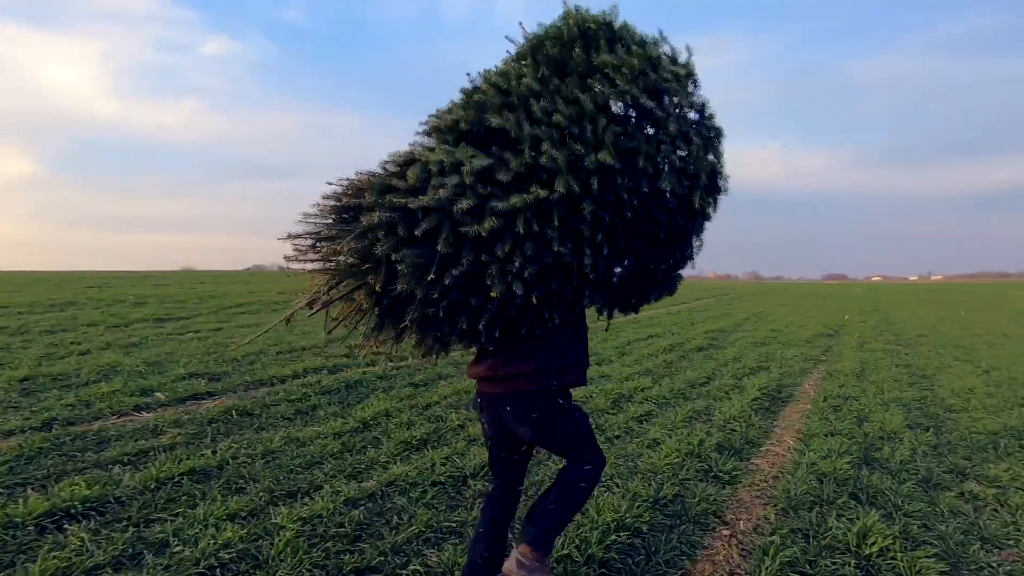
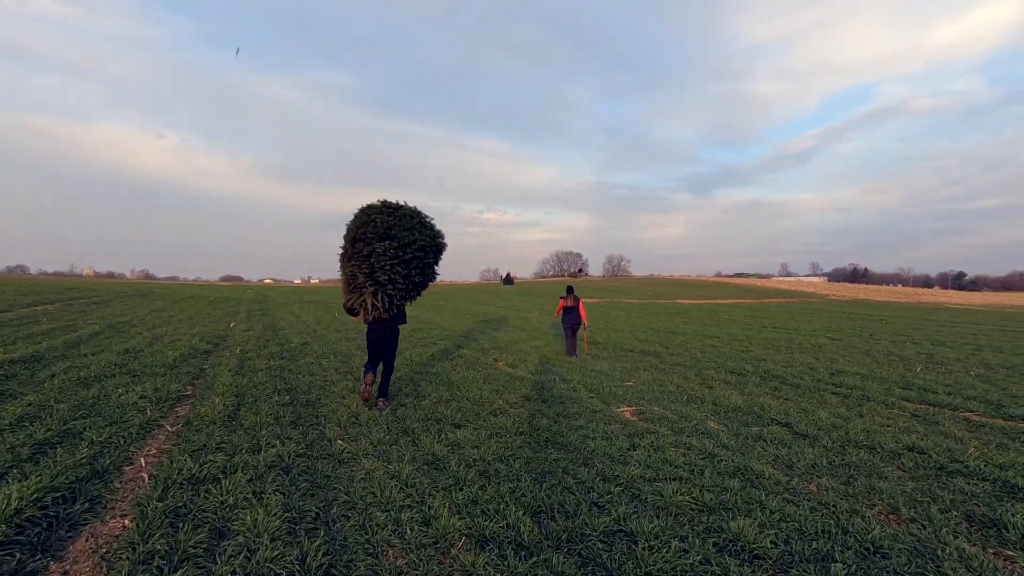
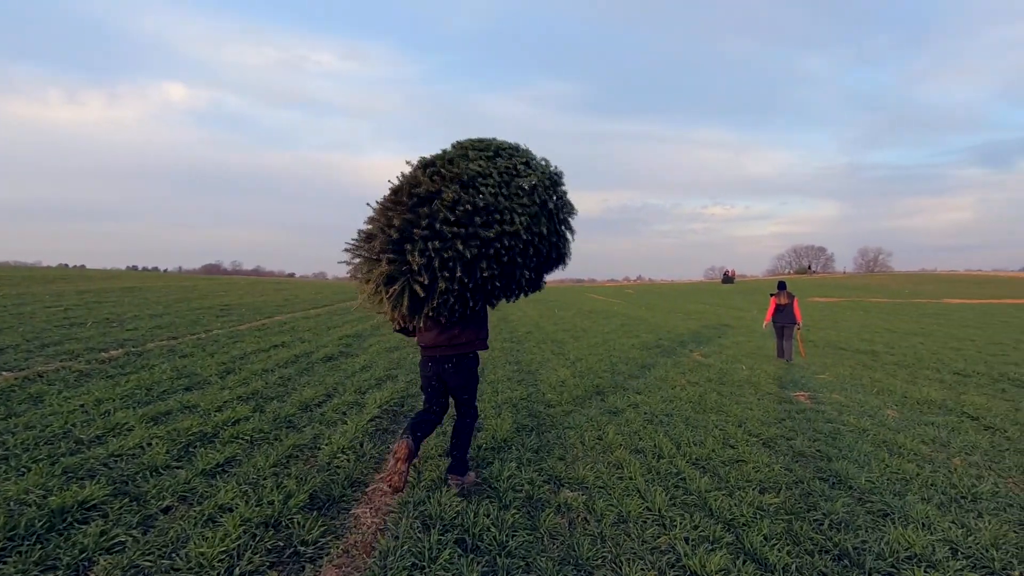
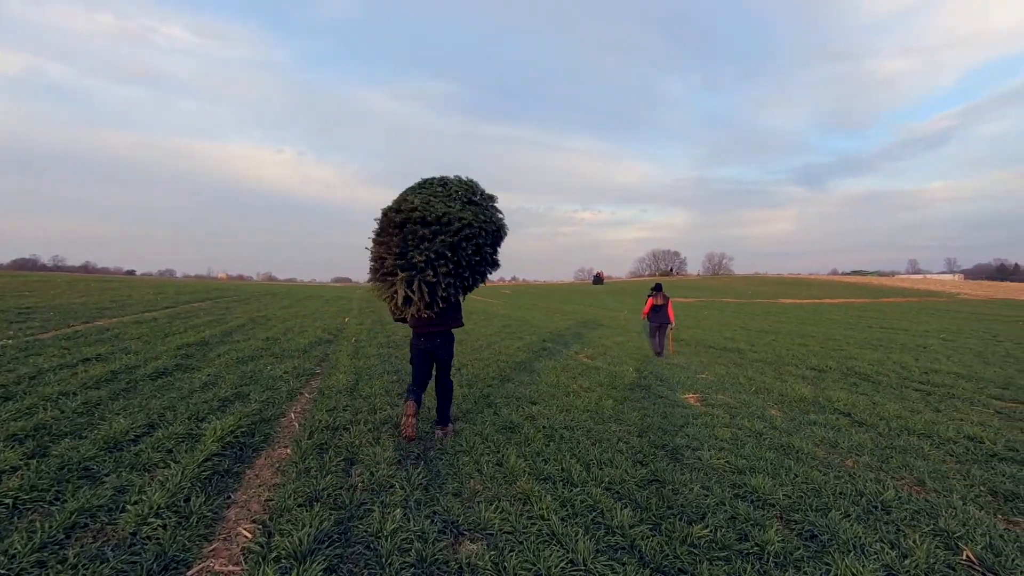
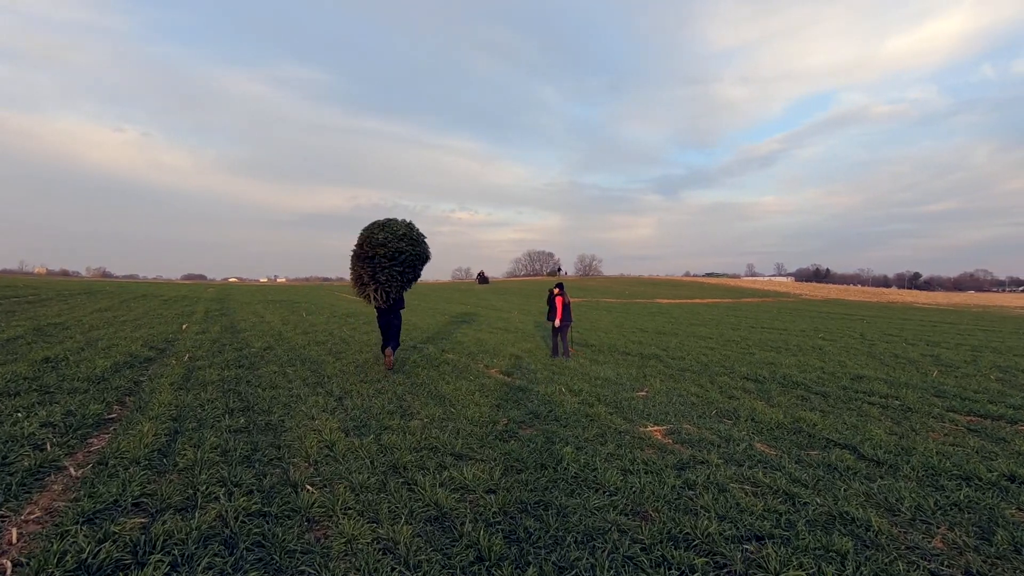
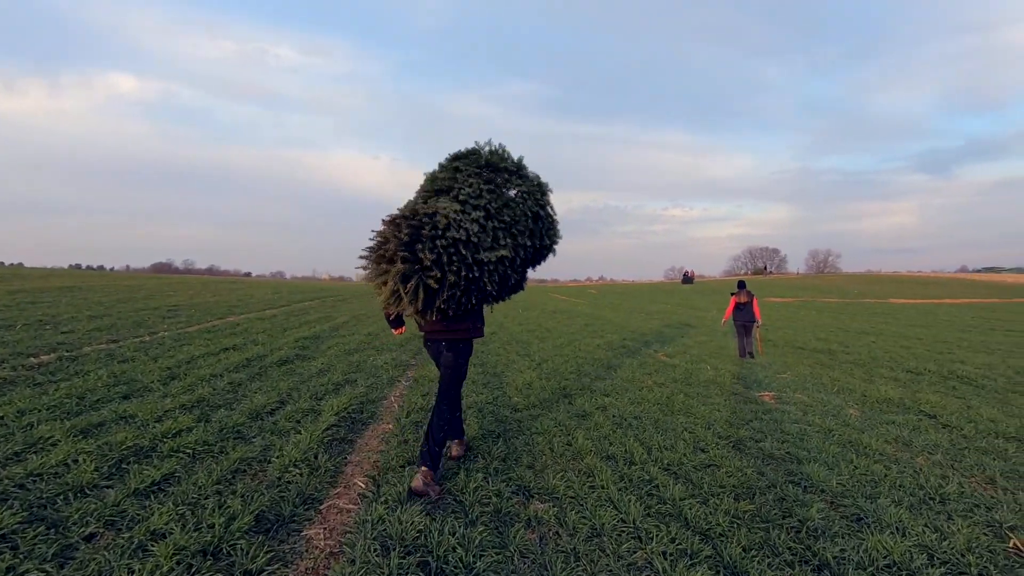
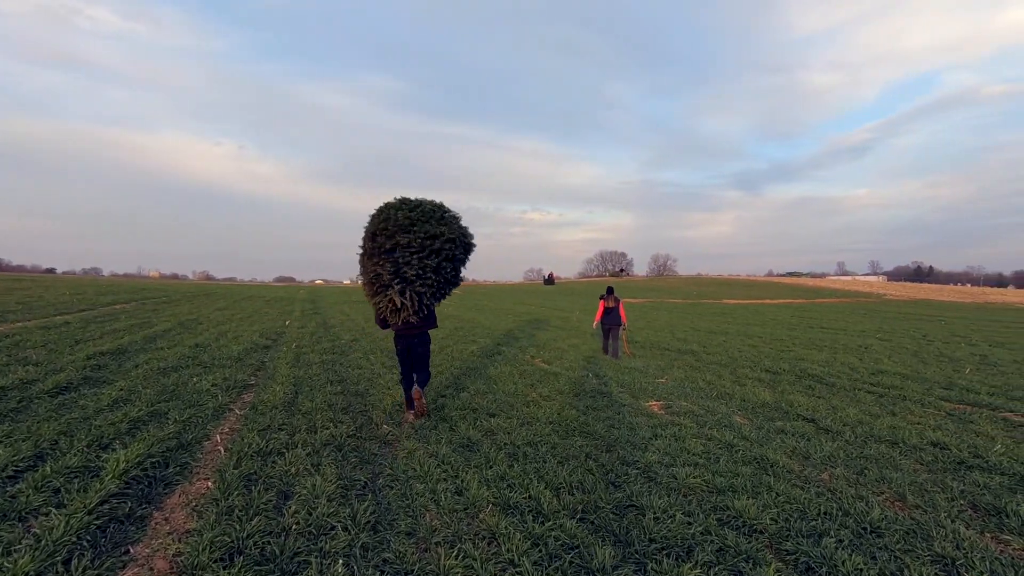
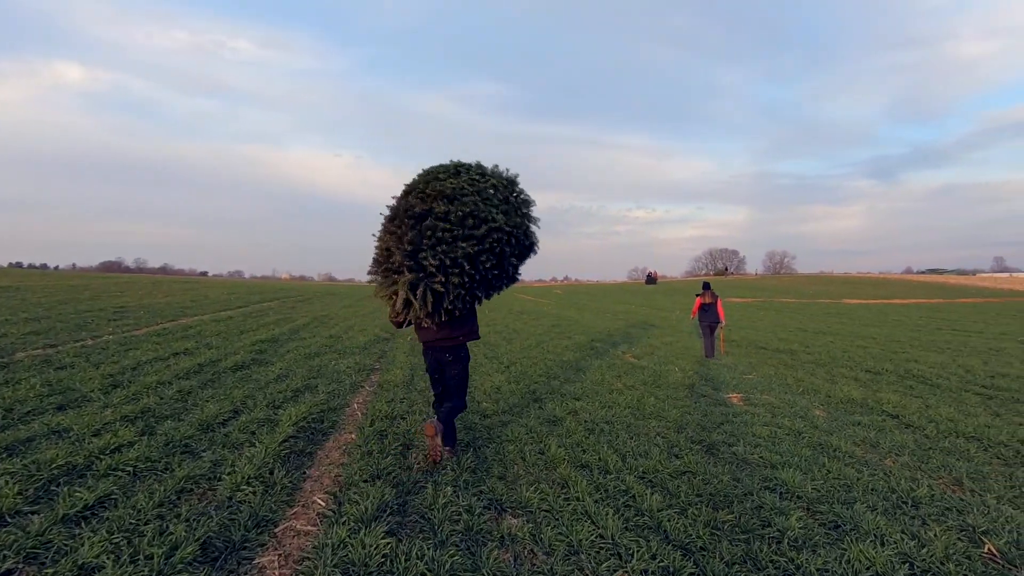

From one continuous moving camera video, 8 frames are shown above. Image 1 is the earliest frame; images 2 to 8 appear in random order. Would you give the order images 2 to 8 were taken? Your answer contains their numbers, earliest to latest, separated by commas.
3, 6, 8, 4, 7, 2, 5
